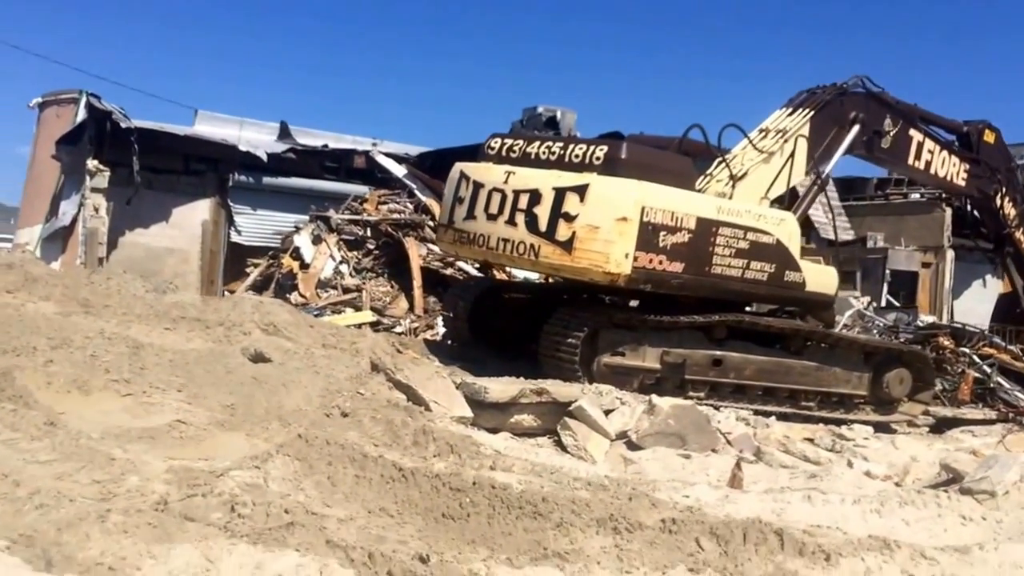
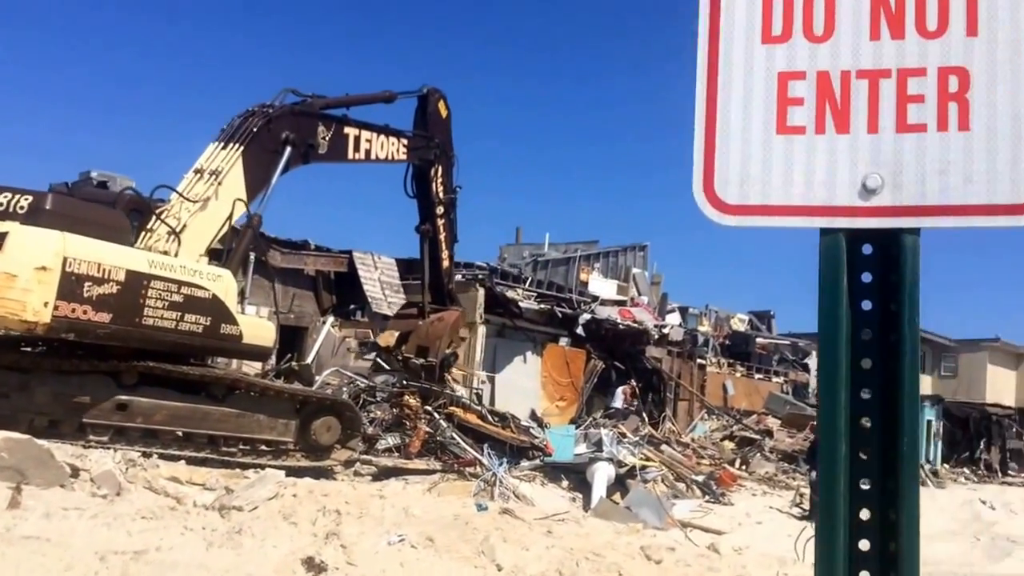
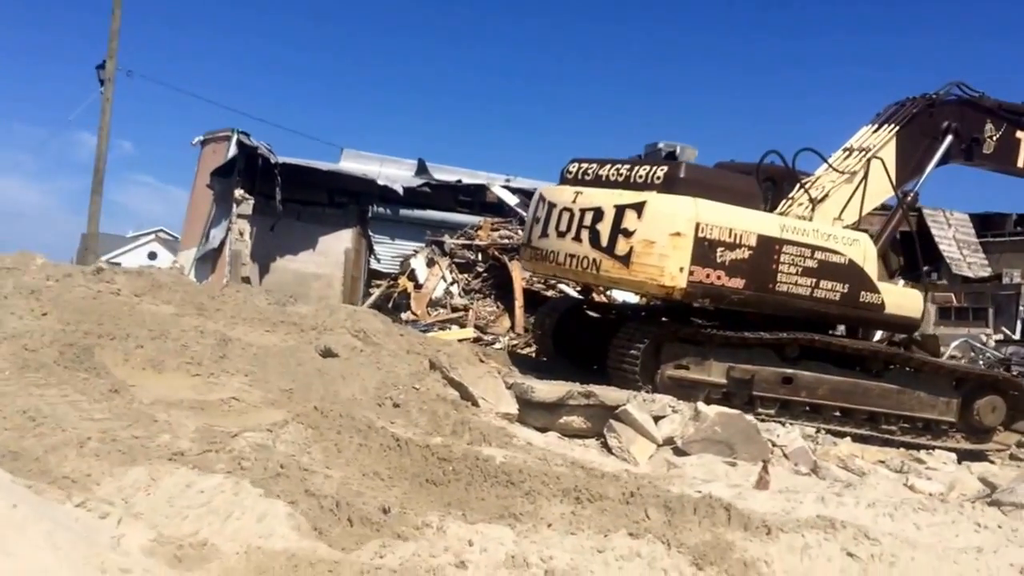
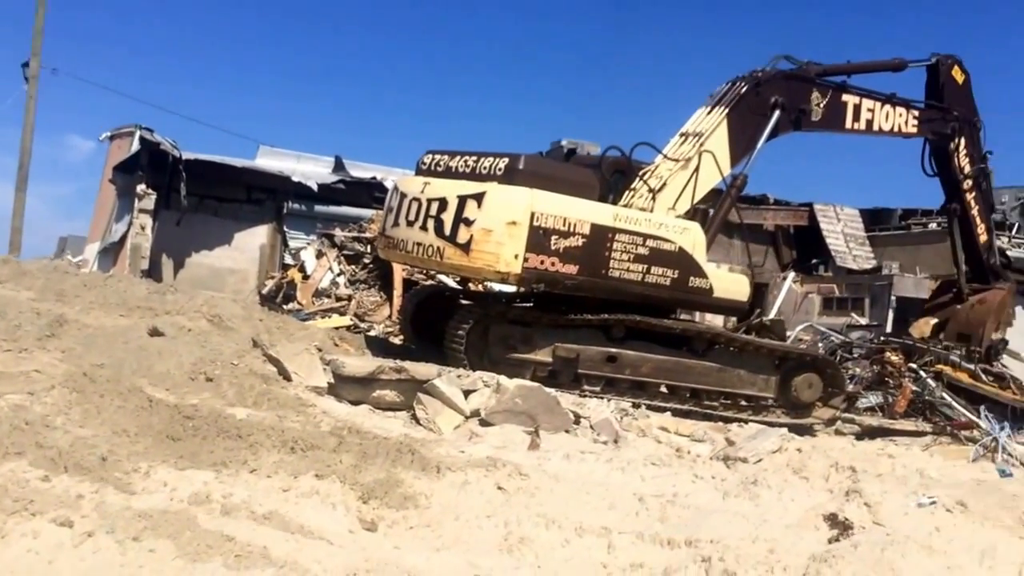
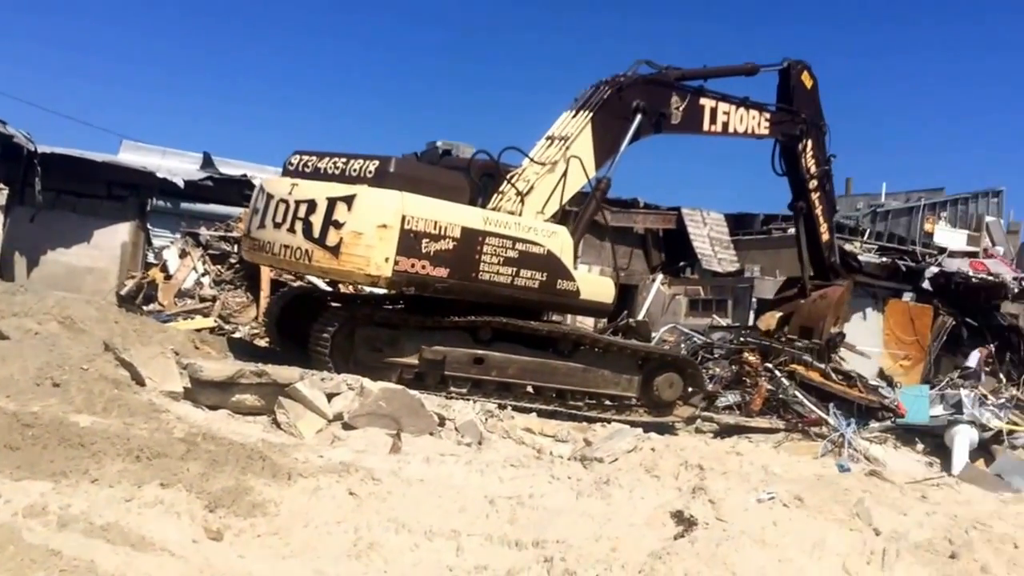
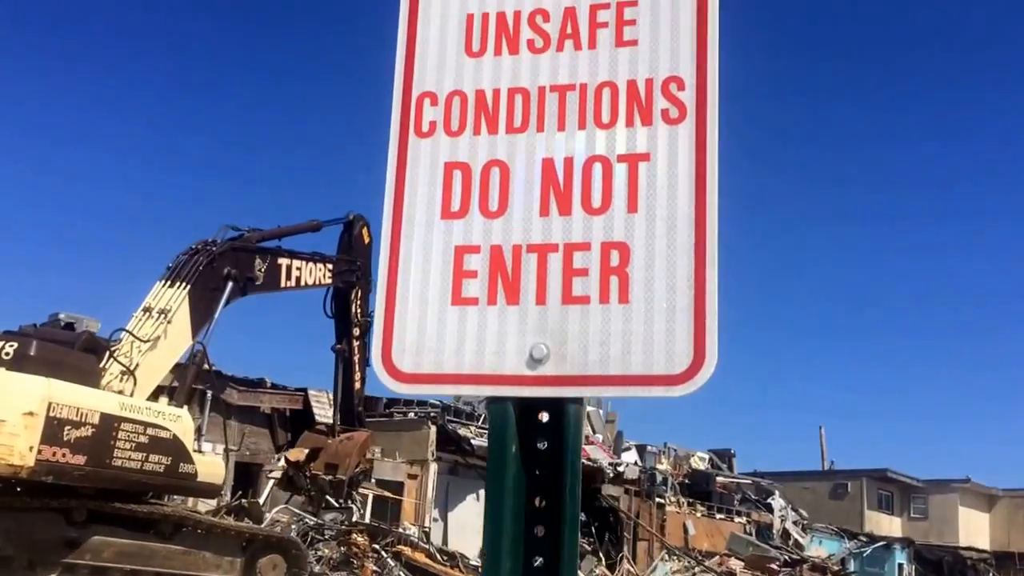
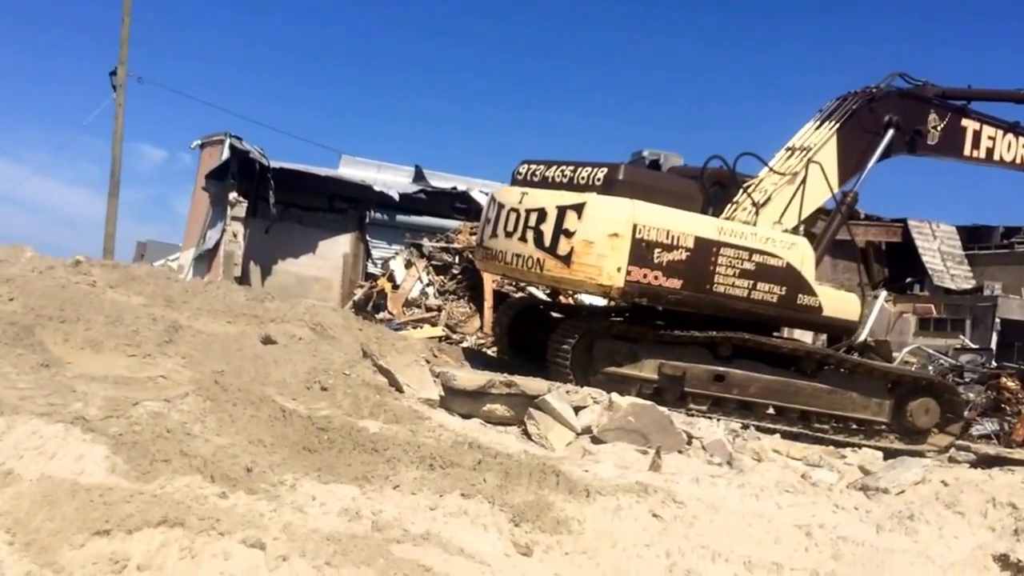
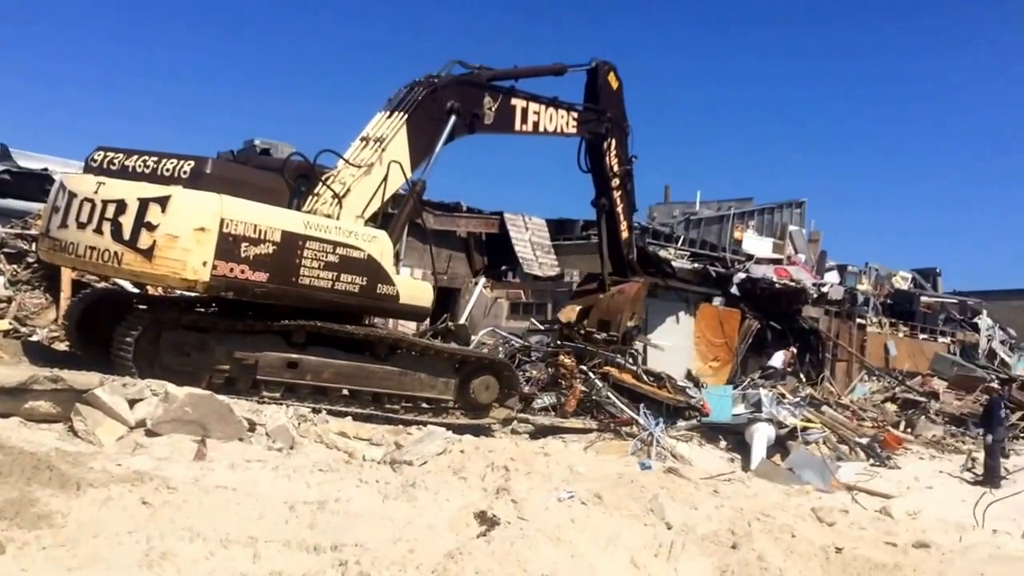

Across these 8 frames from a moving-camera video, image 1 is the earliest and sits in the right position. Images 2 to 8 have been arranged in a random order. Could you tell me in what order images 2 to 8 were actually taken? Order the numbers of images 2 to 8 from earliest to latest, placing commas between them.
3, 7, 4, 5, 8, 2, 6
